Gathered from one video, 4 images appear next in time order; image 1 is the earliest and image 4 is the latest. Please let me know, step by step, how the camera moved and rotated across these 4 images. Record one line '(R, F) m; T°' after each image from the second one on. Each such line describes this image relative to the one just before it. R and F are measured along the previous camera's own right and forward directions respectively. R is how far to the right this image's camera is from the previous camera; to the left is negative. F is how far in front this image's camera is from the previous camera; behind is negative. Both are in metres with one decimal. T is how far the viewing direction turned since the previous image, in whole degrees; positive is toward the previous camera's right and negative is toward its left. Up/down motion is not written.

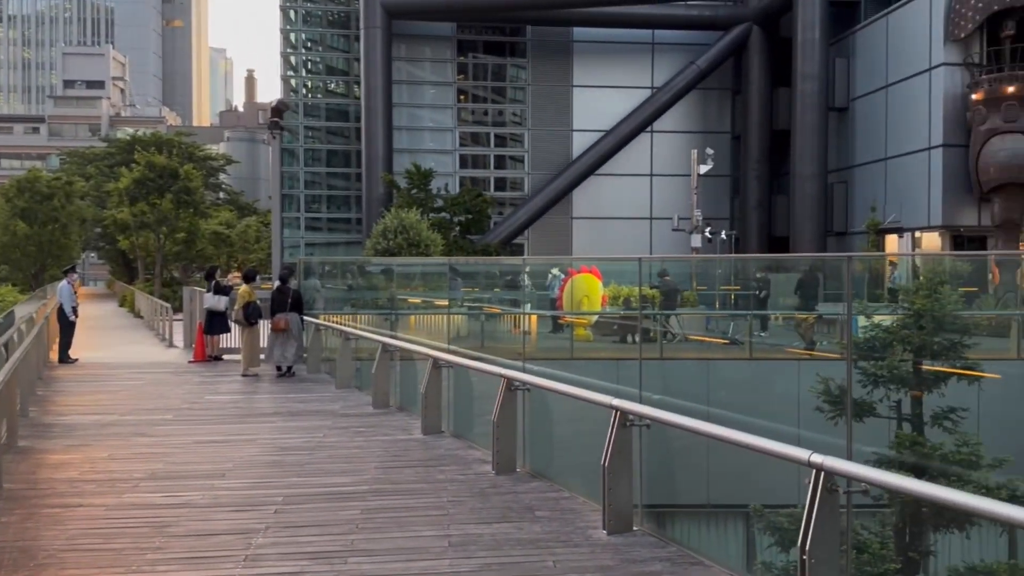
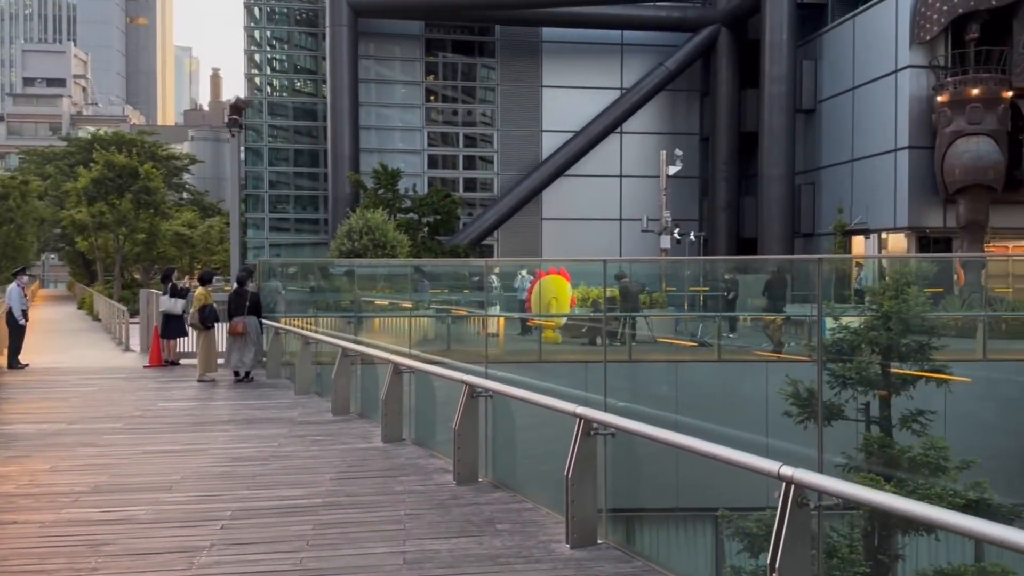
(+0.1, +0.2) m; +2°
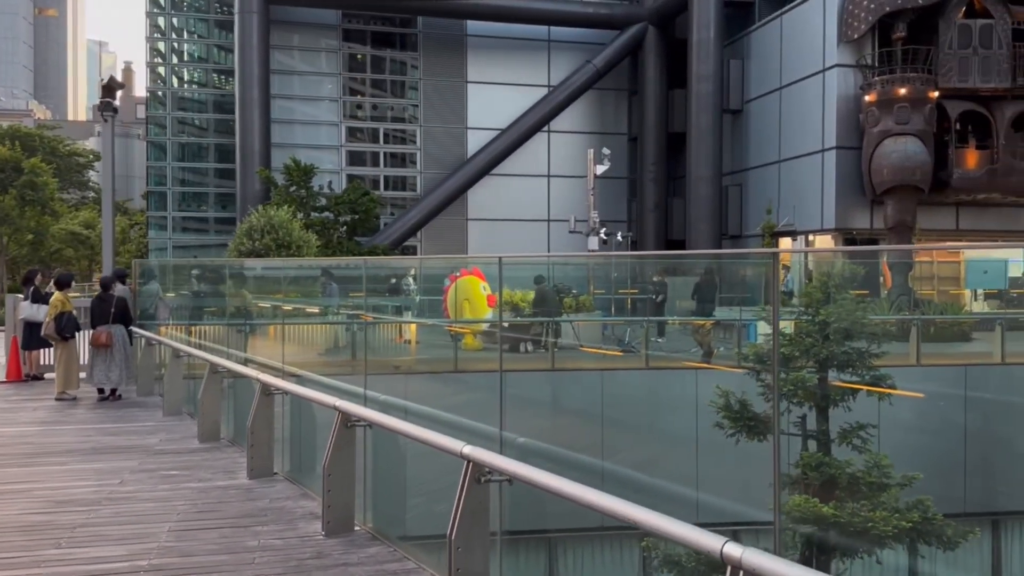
(+0.3, +1.1) m; +5°
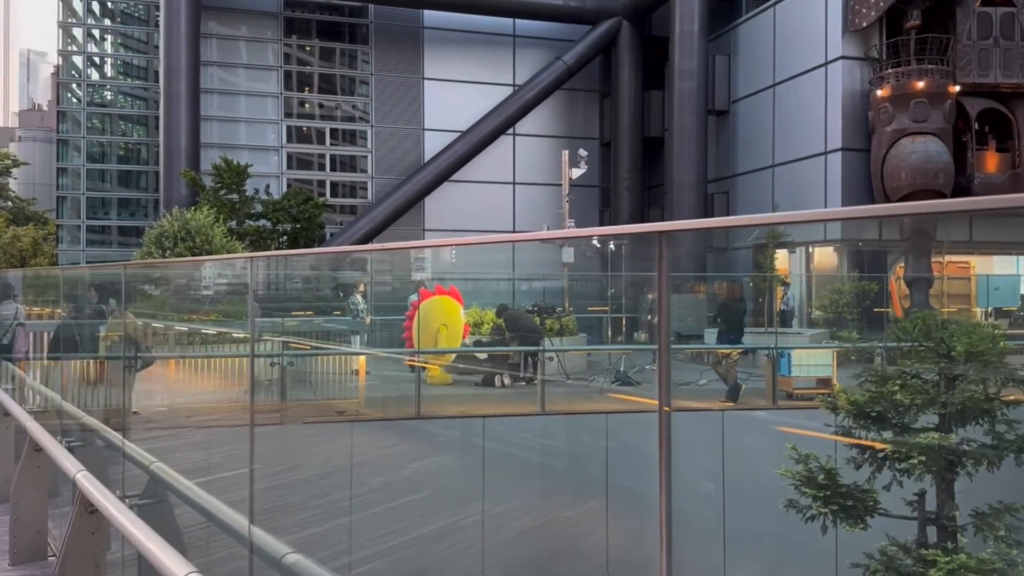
(-0.3, +2.8) m; +3°
